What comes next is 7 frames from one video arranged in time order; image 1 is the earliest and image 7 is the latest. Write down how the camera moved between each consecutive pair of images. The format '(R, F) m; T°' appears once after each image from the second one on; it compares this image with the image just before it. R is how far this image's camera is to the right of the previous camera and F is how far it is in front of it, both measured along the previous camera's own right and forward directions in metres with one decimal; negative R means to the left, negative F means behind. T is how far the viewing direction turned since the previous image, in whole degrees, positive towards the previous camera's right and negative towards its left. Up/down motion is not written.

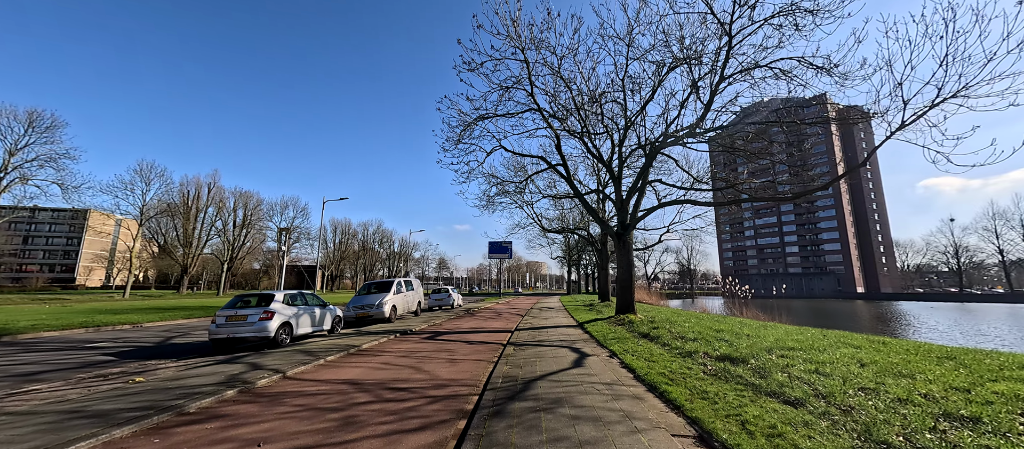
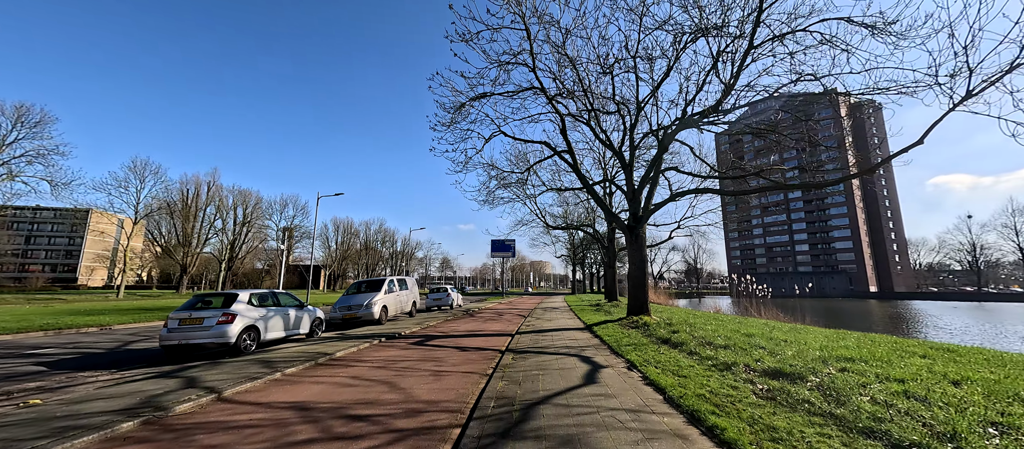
(+0.1, +1.3) m; -1°
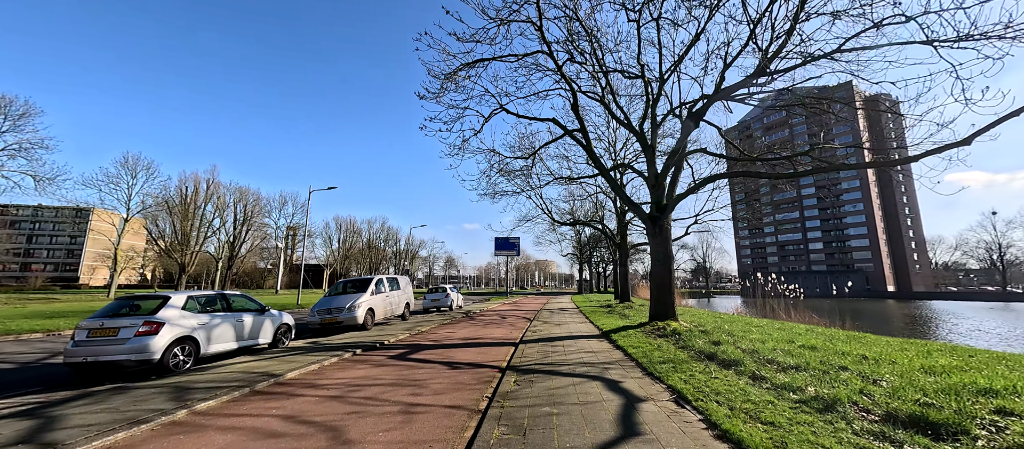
(0.0, +1.7) m; -1°
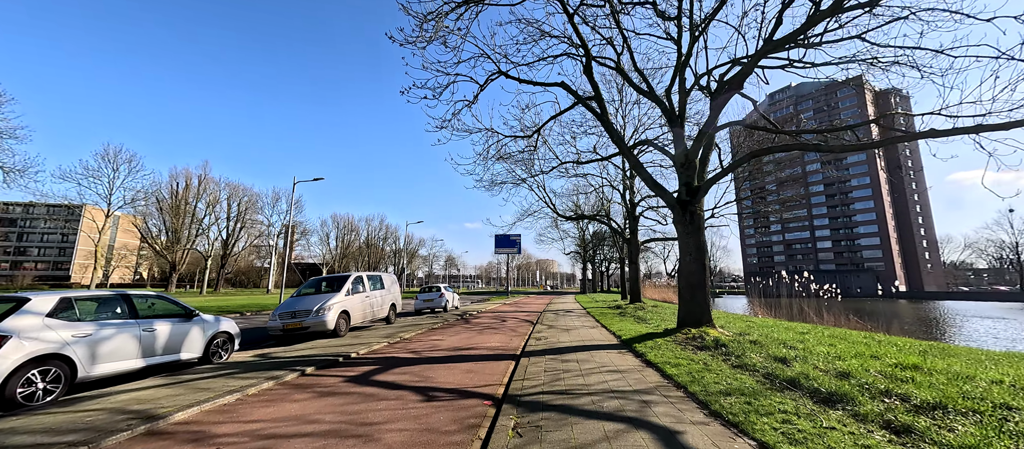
(0.0, +1.9) m; 0°
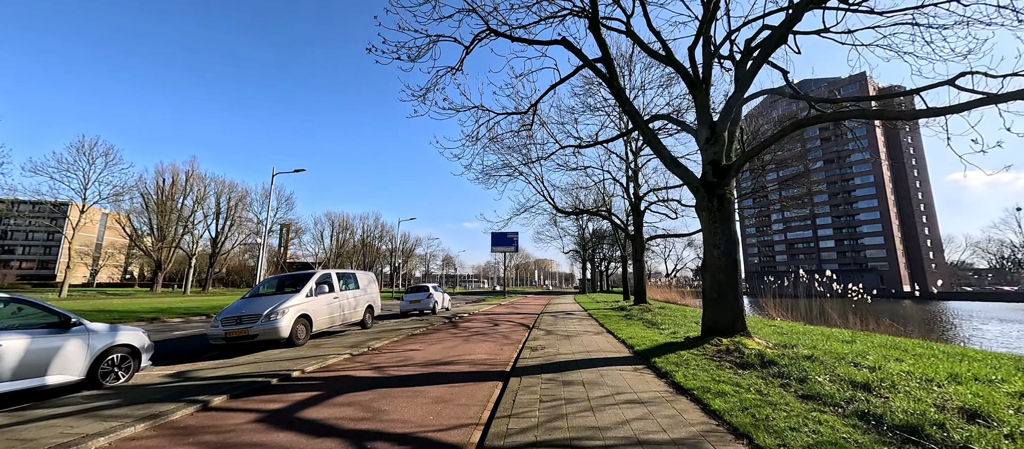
(+0.2, +1.6) m; 0°
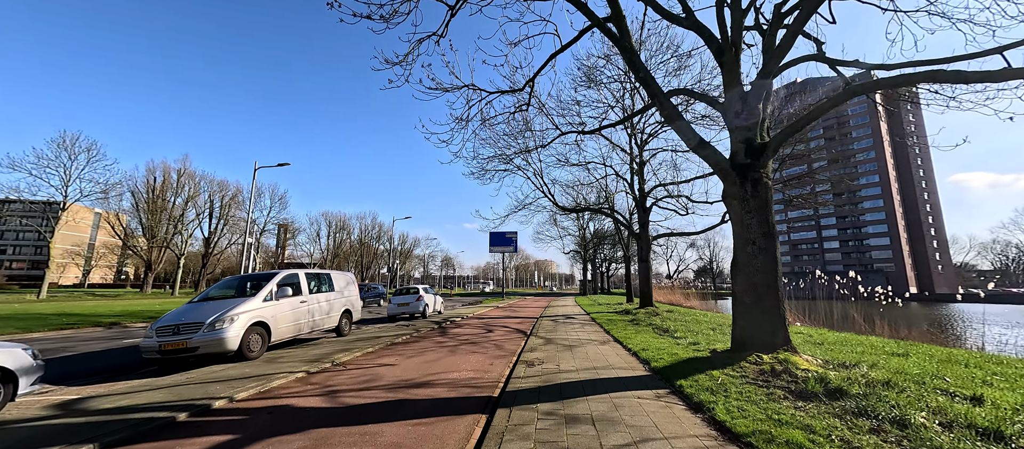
(+0.1, +1.3) m; 0°
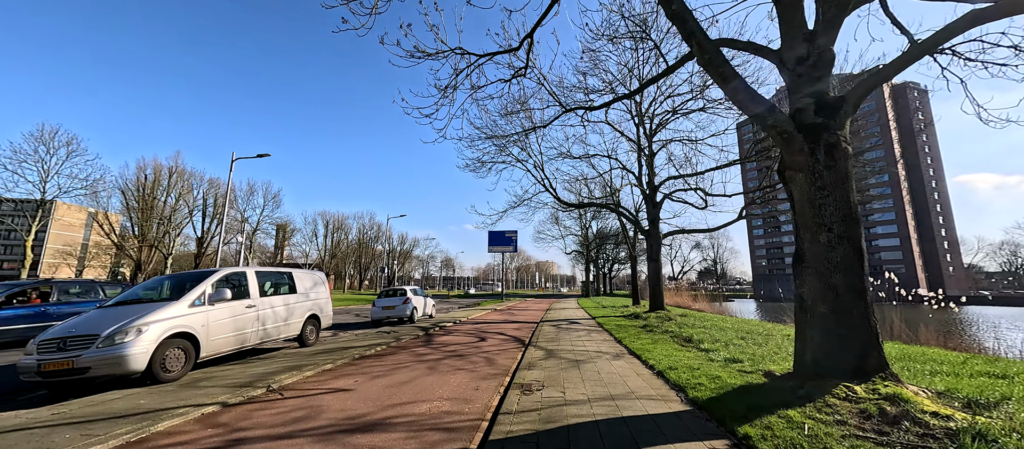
(+0.1, +1.6) m; 0°
